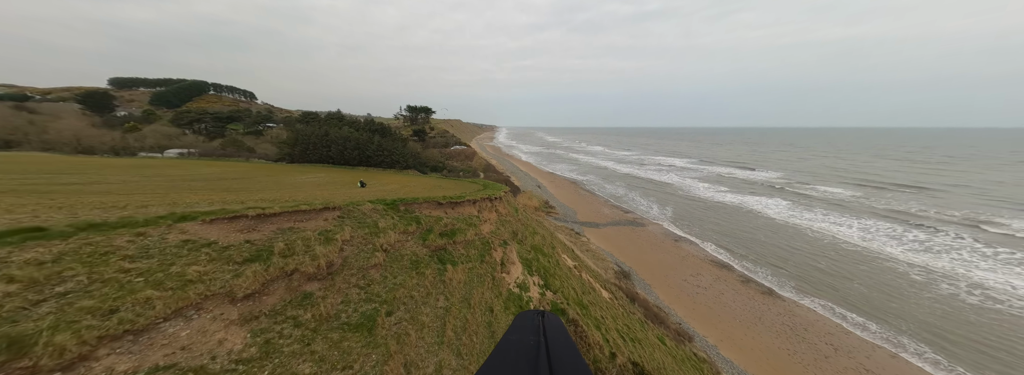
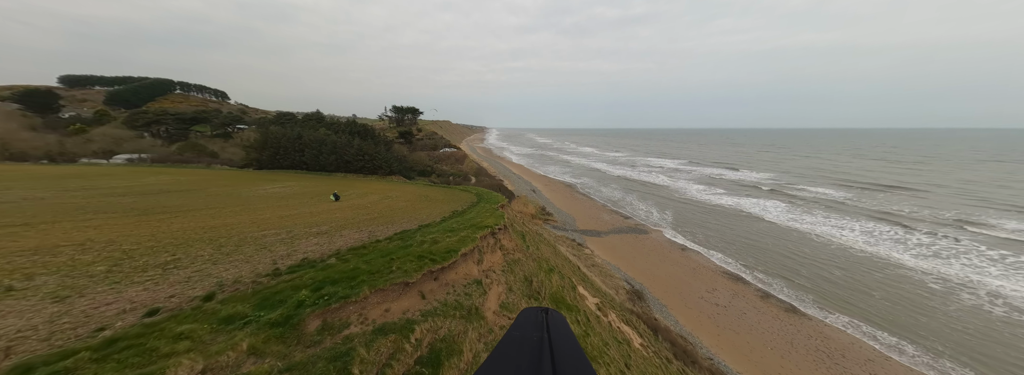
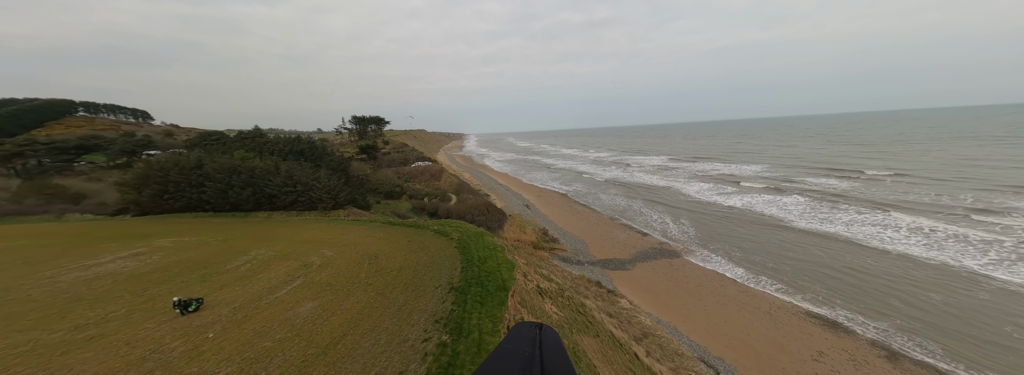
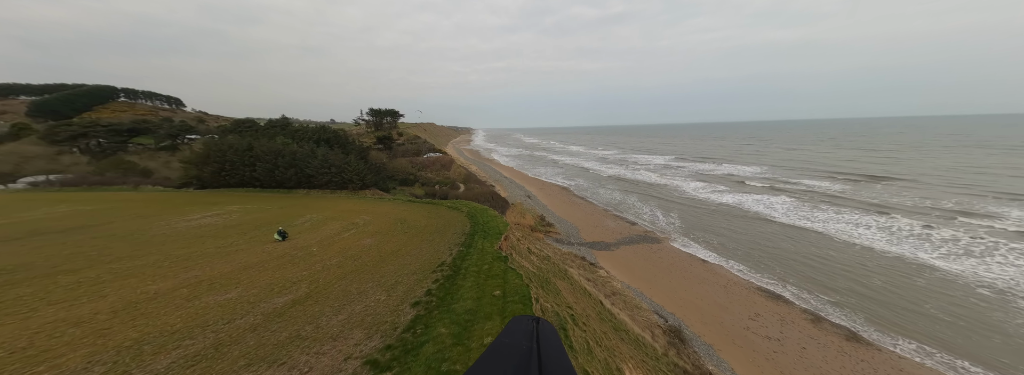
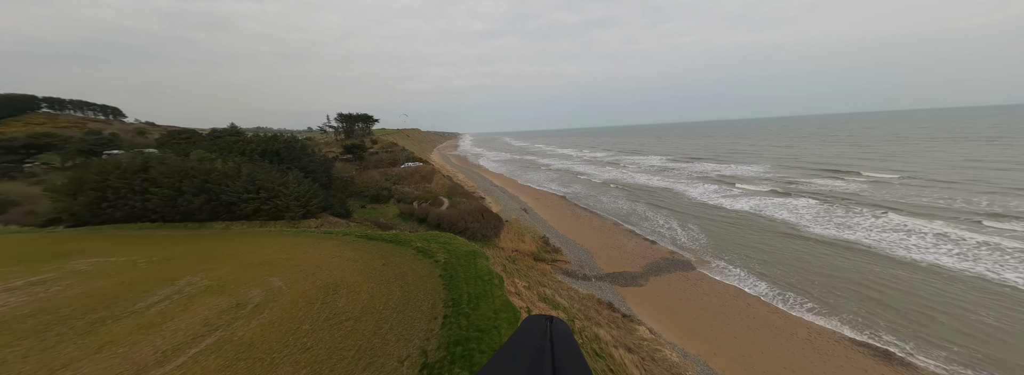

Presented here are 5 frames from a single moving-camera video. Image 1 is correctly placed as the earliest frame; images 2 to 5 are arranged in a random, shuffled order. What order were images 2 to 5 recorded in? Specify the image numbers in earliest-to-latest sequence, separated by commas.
2, 4, 3, 5
